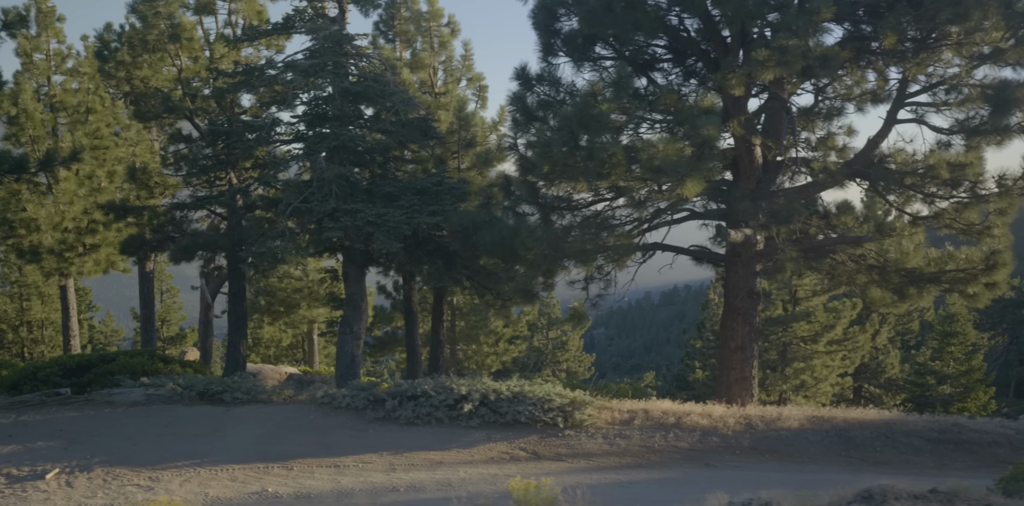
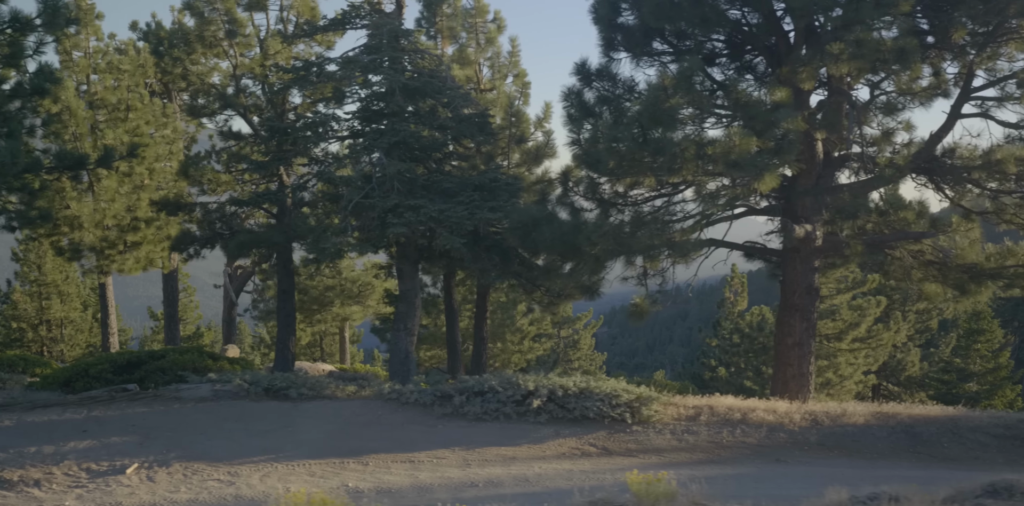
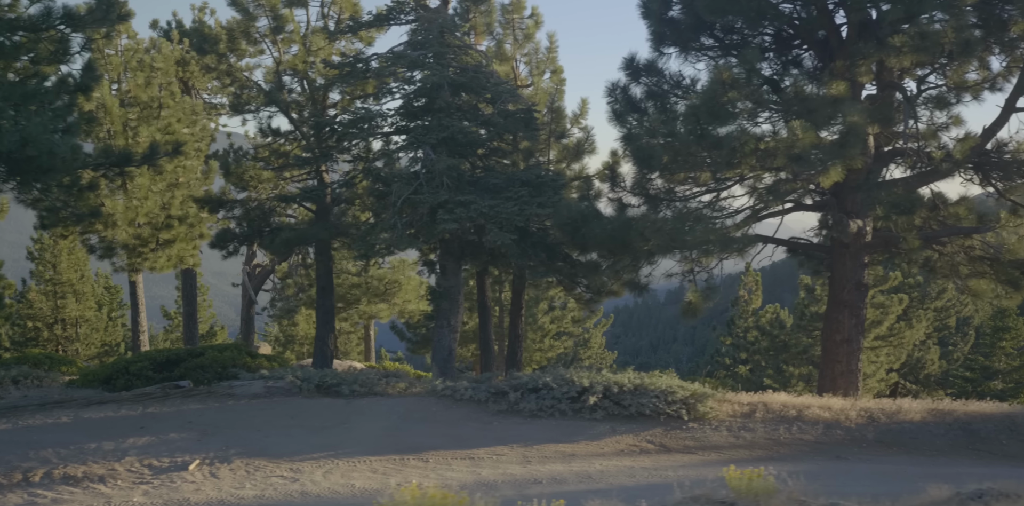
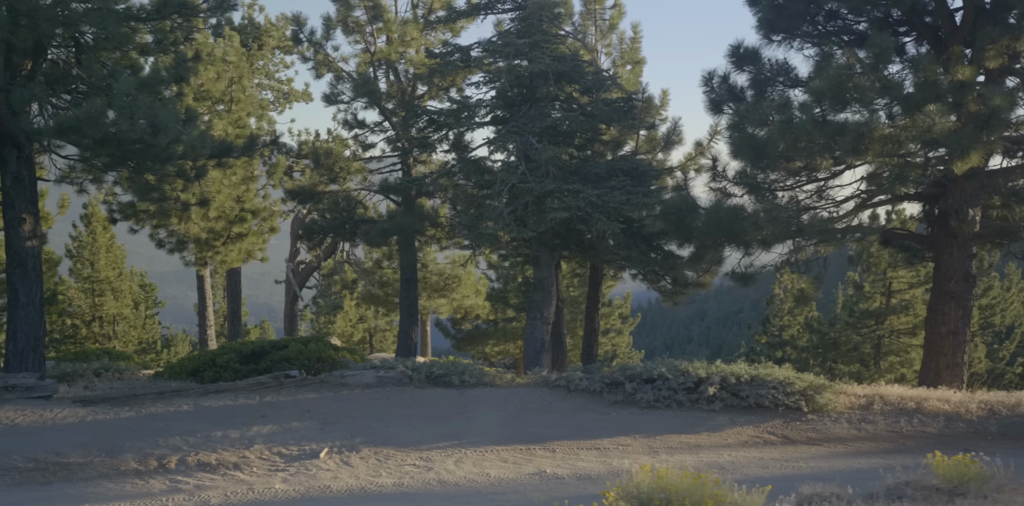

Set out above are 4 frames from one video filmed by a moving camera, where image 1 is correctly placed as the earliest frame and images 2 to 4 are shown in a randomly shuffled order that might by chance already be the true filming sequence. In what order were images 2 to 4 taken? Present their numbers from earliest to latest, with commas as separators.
2, 3, 4
